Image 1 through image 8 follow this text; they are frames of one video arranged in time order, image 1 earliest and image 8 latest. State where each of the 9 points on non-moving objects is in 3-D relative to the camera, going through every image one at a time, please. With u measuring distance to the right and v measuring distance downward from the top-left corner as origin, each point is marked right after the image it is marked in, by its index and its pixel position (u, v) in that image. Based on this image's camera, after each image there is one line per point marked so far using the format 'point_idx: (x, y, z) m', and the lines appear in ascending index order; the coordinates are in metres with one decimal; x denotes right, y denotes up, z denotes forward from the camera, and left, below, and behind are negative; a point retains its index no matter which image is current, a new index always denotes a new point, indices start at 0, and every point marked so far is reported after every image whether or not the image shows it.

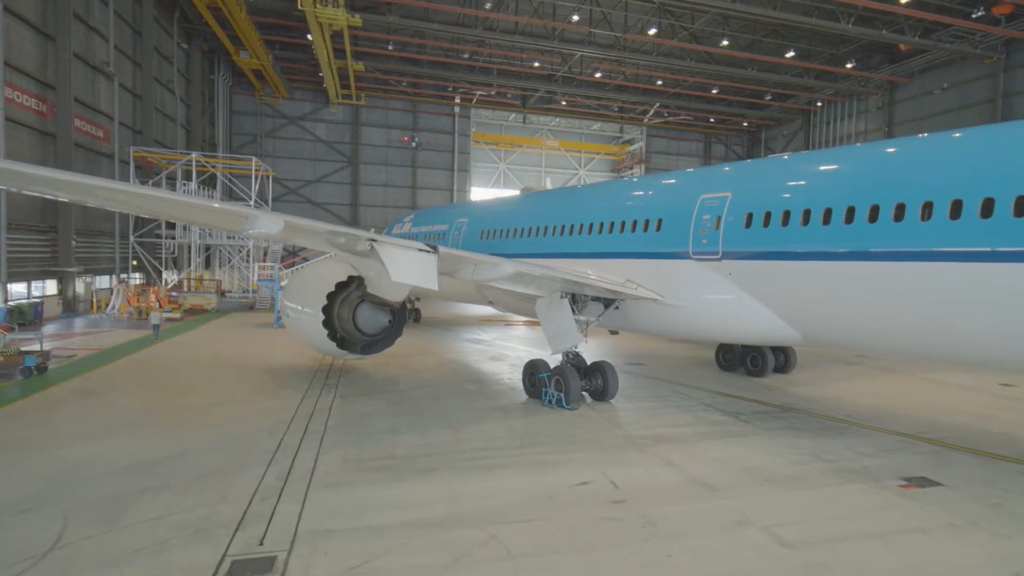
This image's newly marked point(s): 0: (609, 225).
0: (+1.4, +0.9, +9.6) m
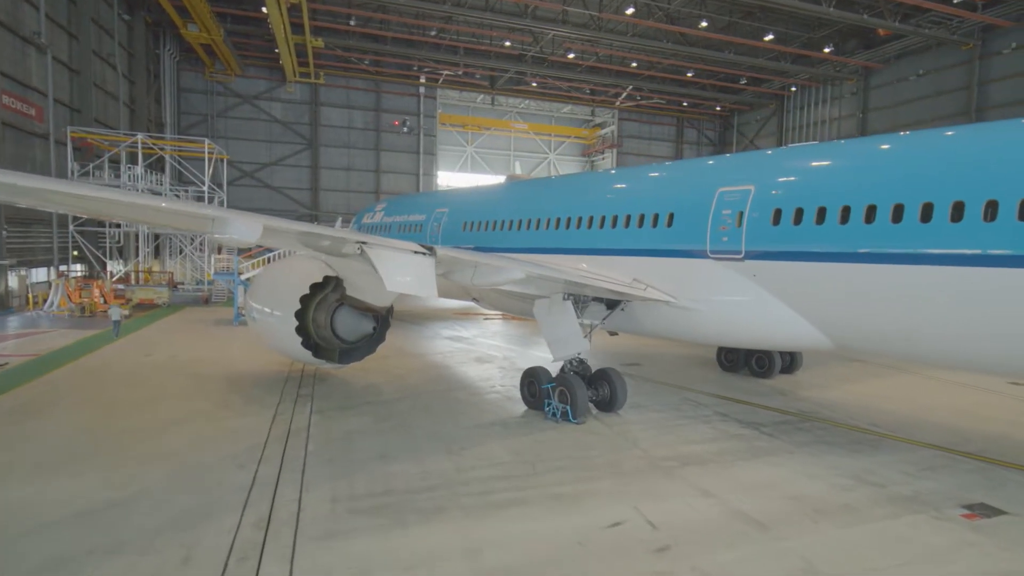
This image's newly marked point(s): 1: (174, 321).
0: (+1.3, +0.9, +8.9) m
1: (-8.3, -0.8, +15.5) m
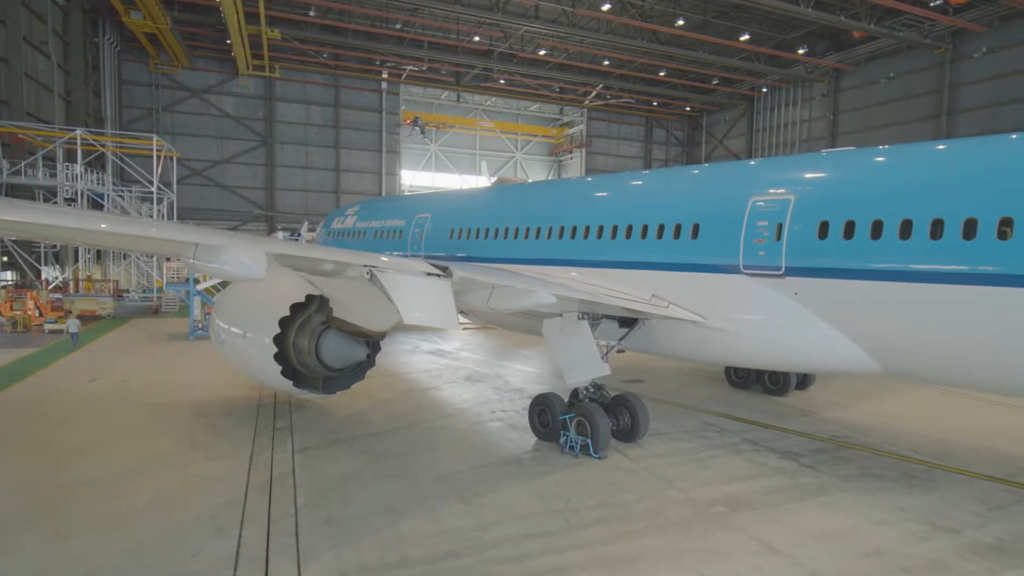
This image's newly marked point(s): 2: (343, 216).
0: (+1.3, +0.7, +8.2) m
1: (-8.7, -1.1, +14.1) m
2: (-3.8, +1.6, +14.2) m
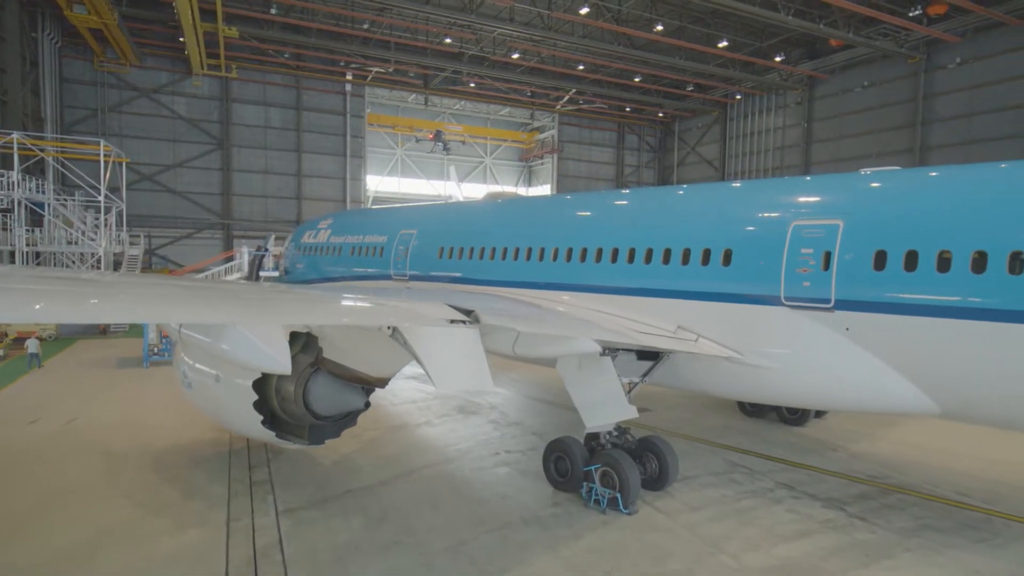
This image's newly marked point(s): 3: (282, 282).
0: (+1.3, +0.4, +7.5) m
1: (-9.0, -1.5, +12.8) m
2: (-4.1, +1.2, +13.2) m
3: (-4.9, +0.1, +13.6) m
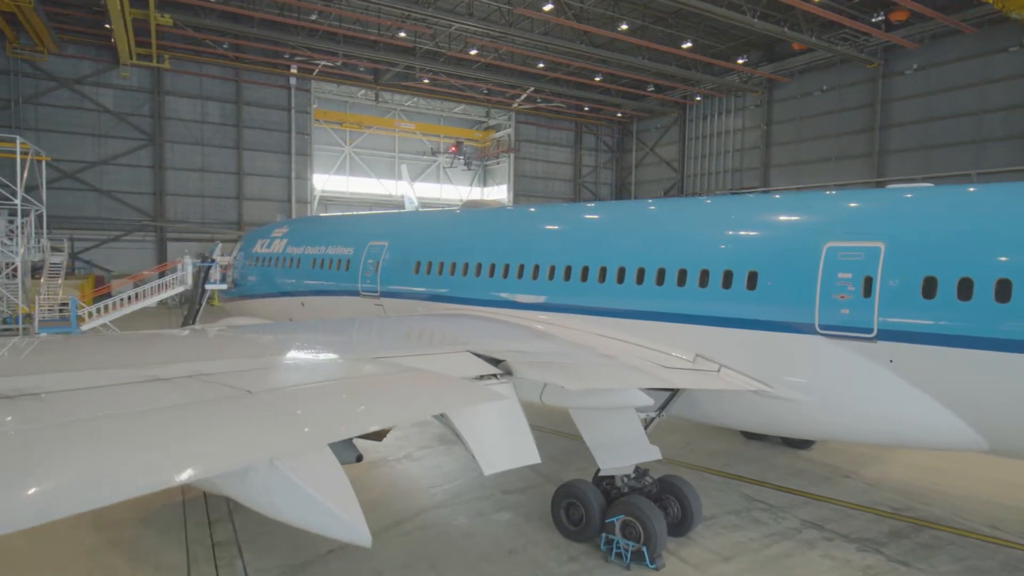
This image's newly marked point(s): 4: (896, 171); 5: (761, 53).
0: (+1.2, +0.2, +7.0) m
1: (-9.5, -1.8, +11.3) m
2: (-4.7, +1.0, +12.1) m
3: (-5.5, -0.1, +12.4) m
4: (+10.0, +3.0, +16.5) m
5: (+7.8, +7.4, +19.9) m
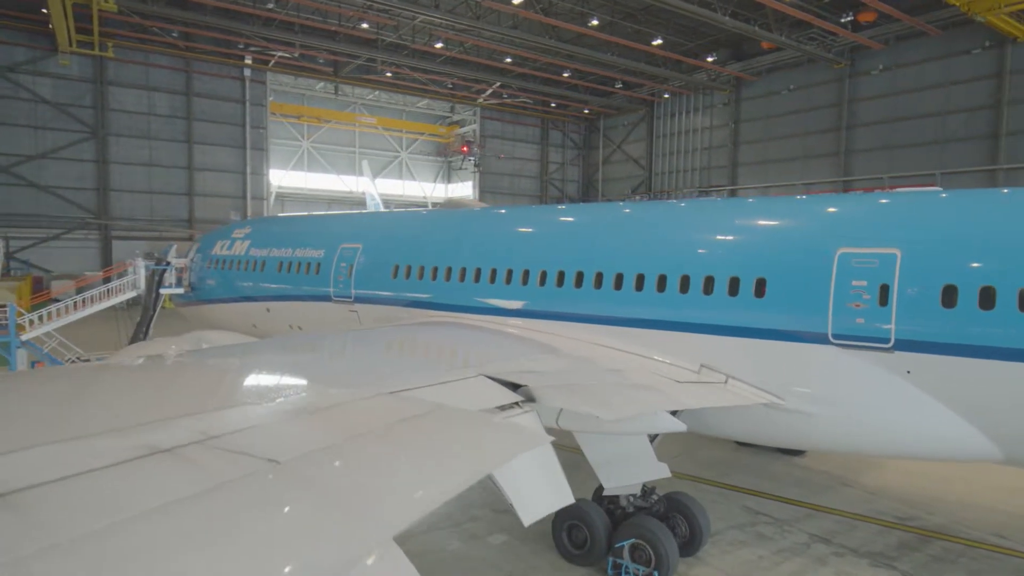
0: (+1.1, +0.1, +6.7) m
1: (-9.9, -1.9, +10.3) m
2: (-5.1, +0.9, +11.4) m
3: (-5.9, -0.2, +11.7) m
4: (+9.3, +3.1, +16.7) m
5: (+6.8, +7.5, +20.0) m
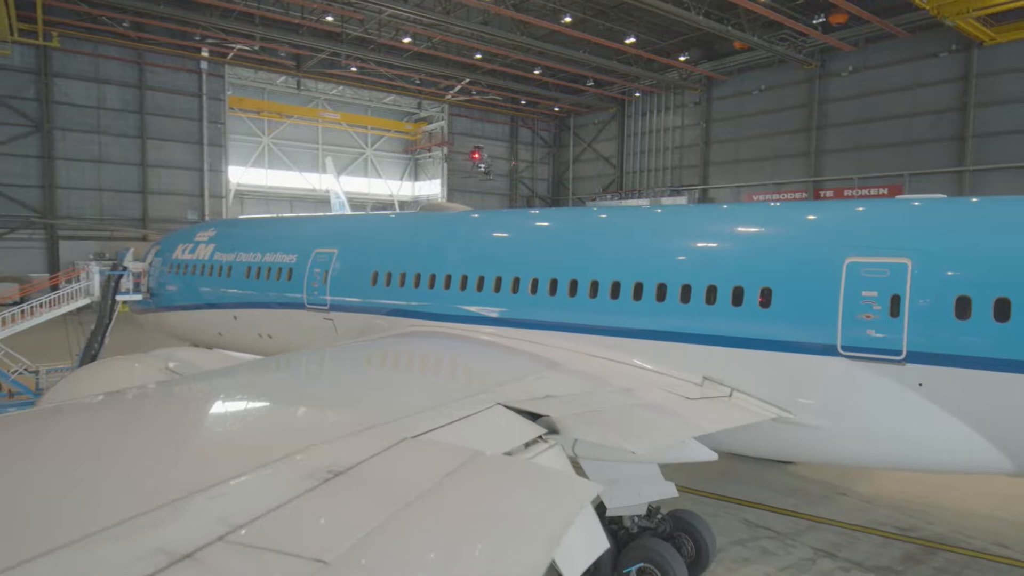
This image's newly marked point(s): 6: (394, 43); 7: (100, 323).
0: (+1.0, 0.0, +6.4) m
1: (-10.1, -2.1, +9.4) m
2: (-5.5, +0.8, +10.8) m
3: (-6.3, -0.3, +11.0) m
4: (+8.5, +3.2, +16.9) m
5: (+5.9, +7.5, +20.0) m
6: (-3.7, +7.7, +19.8) m
7: (-7.2, -0.6, +11.1) m
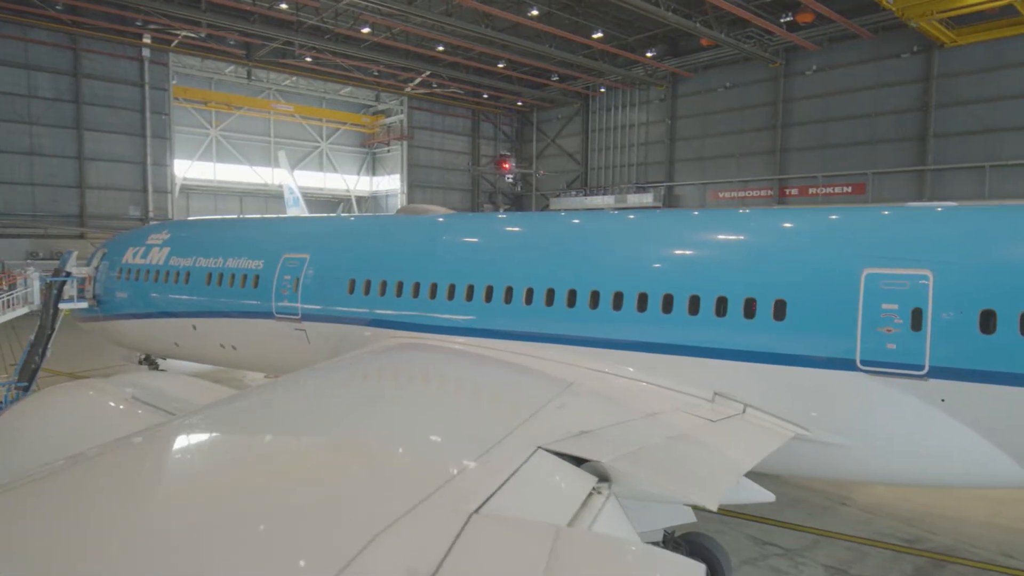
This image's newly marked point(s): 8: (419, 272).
0: (+1.0, -0.1, +6.1) m
1: (-10.4, -2.2, +8.3) m
2: (-5.8, +0.7, +10.0) m
3: (-6.7, -0.4, +10.2) m
4: (+7.6, +3.2, +17.1) m
5: (+4.7, +7.6, +19.9) m
6: (-4.8, +7.7, +19.0) m
7: (-7.6, -0.8, +10.2) m
8: (-0.9, +0.2, +7.4) m
